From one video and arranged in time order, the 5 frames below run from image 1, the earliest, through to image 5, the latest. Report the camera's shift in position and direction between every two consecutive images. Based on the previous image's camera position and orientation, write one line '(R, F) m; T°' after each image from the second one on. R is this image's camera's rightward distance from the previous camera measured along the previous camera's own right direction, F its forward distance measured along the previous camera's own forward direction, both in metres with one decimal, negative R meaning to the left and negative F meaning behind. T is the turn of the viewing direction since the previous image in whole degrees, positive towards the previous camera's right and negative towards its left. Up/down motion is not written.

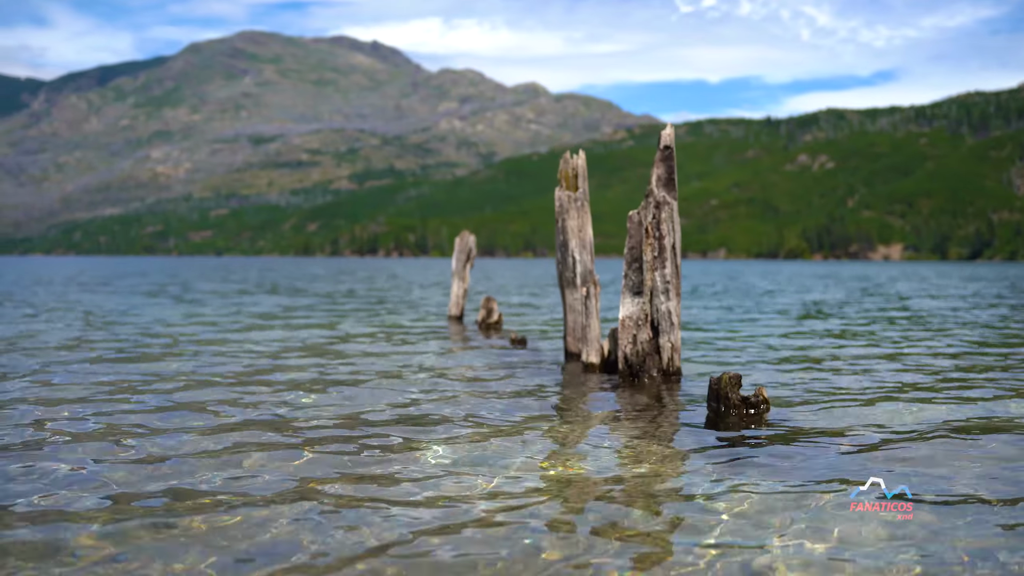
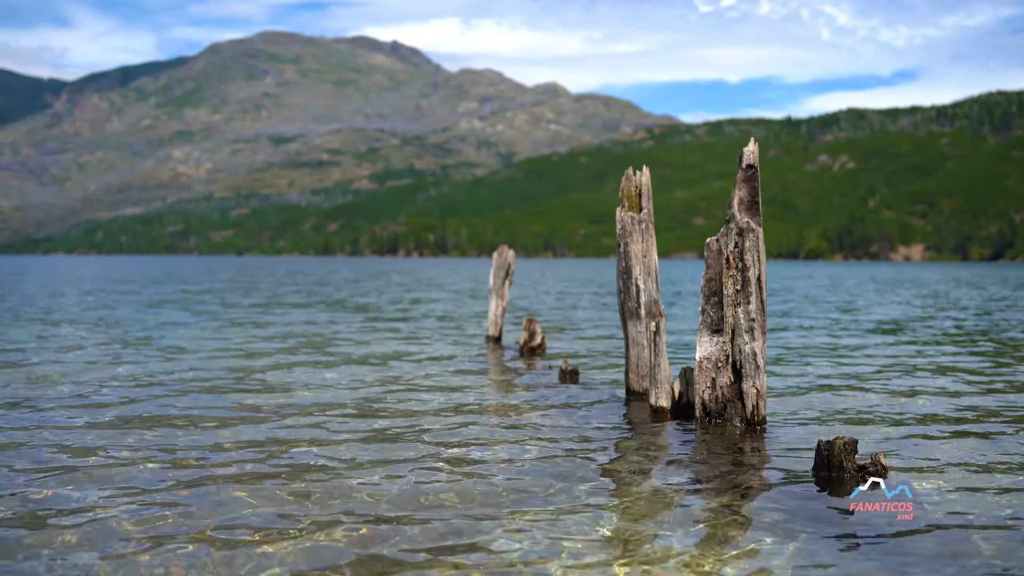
(0.0, +0.8) m; -1°
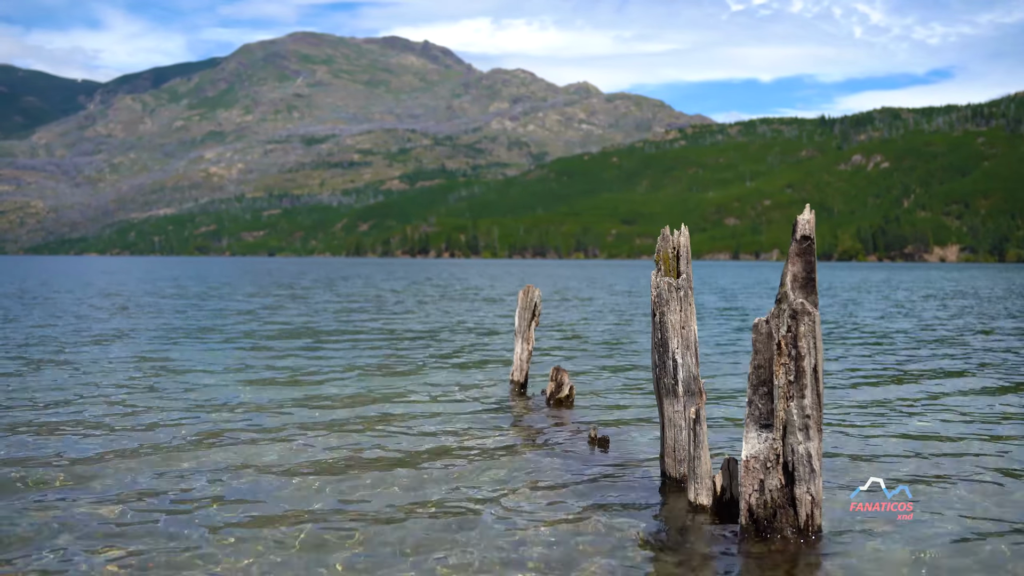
(+0.1, +1.6) m; -2°
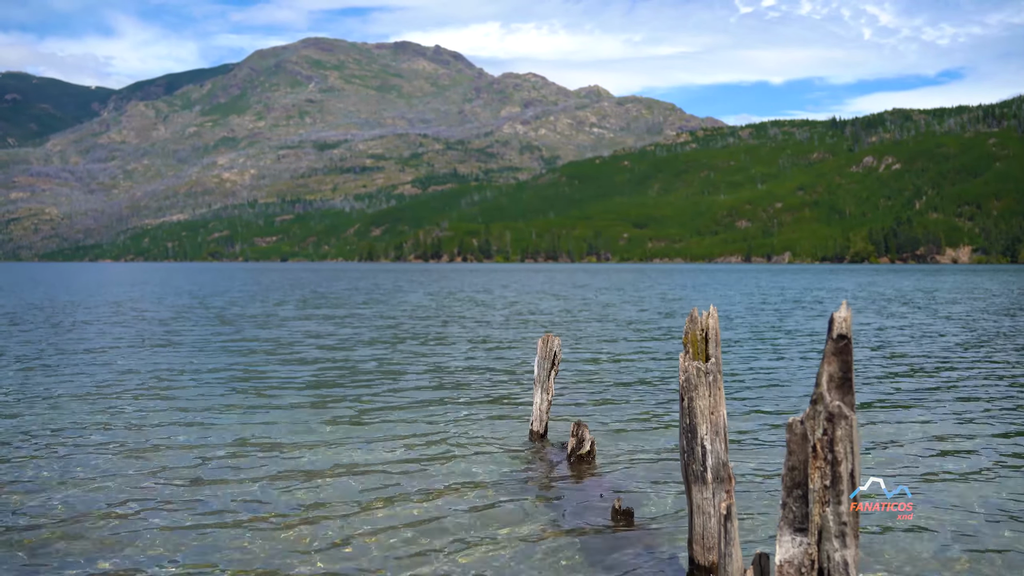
(-0.2, +0.7) m; -1°
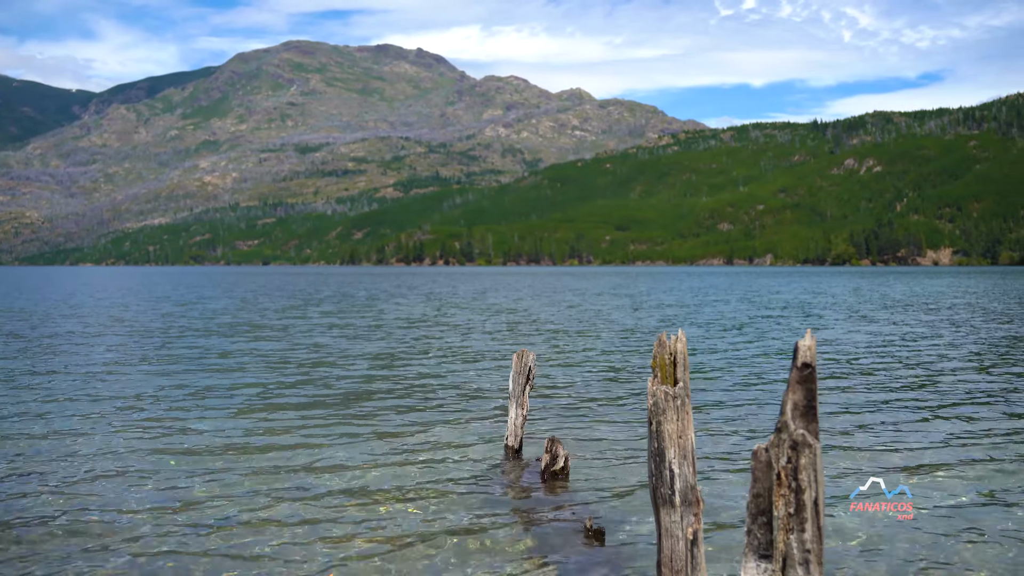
(0.0, -1.0) m; +1°
